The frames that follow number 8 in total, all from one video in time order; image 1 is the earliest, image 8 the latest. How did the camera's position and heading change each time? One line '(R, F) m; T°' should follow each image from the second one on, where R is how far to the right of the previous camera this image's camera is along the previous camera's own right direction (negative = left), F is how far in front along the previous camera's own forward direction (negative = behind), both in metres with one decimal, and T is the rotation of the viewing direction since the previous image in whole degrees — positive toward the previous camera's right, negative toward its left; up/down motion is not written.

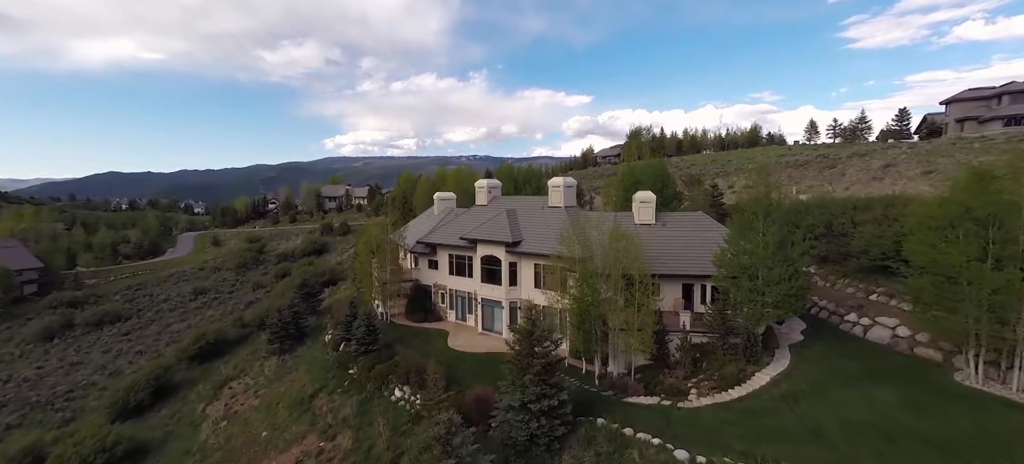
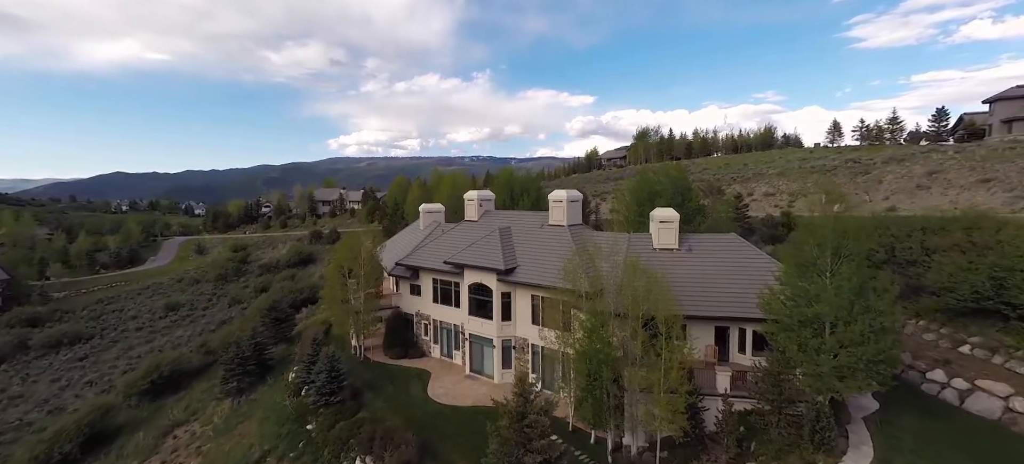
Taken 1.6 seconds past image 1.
(+0.5, +4.5) m; 0°
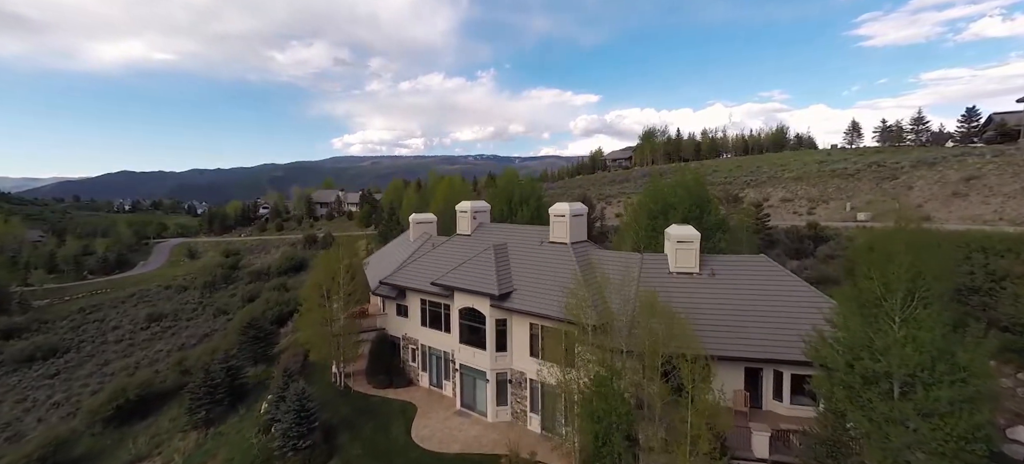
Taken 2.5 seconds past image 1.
(+0.3, +2.8) m; 0°
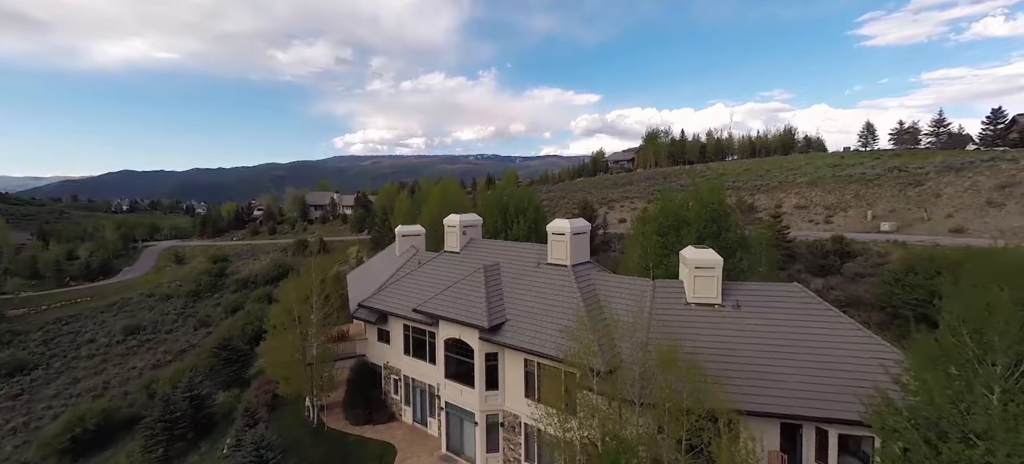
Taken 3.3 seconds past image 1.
(+0.3, +2.6) m; 0°
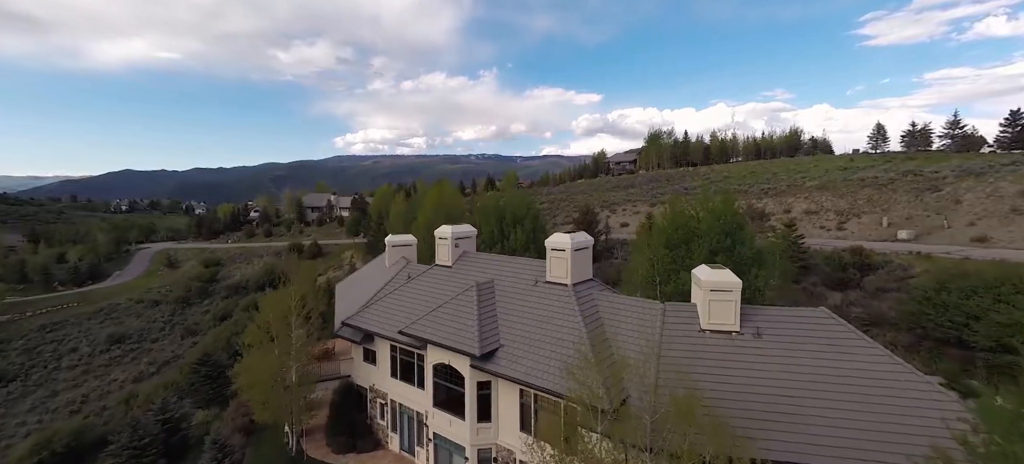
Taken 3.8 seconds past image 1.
(+0.2, +1.6) m; 0°
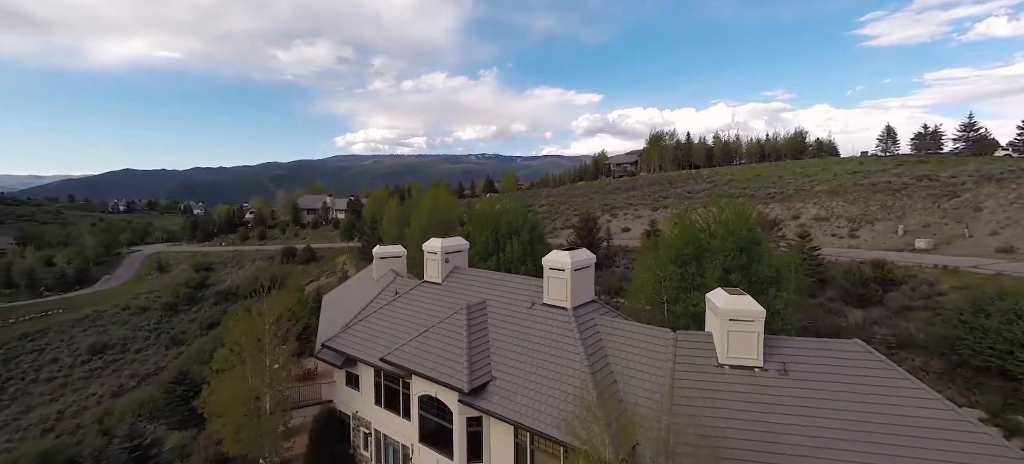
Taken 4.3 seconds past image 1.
(+0.2, +1.6) m; 0°
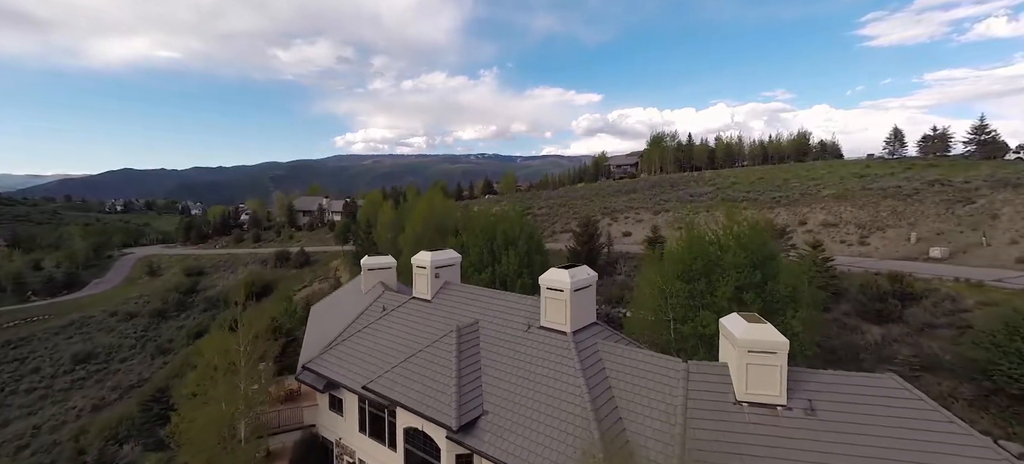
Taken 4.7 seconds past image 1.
(+0.2, +1.3) m; 0°
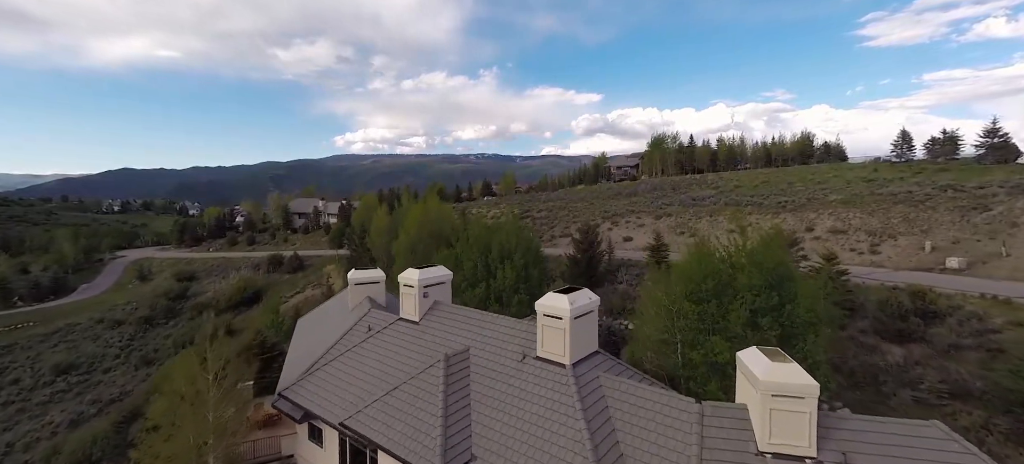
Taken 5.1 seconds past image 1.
(+0.2, +1.4) m; 0°
